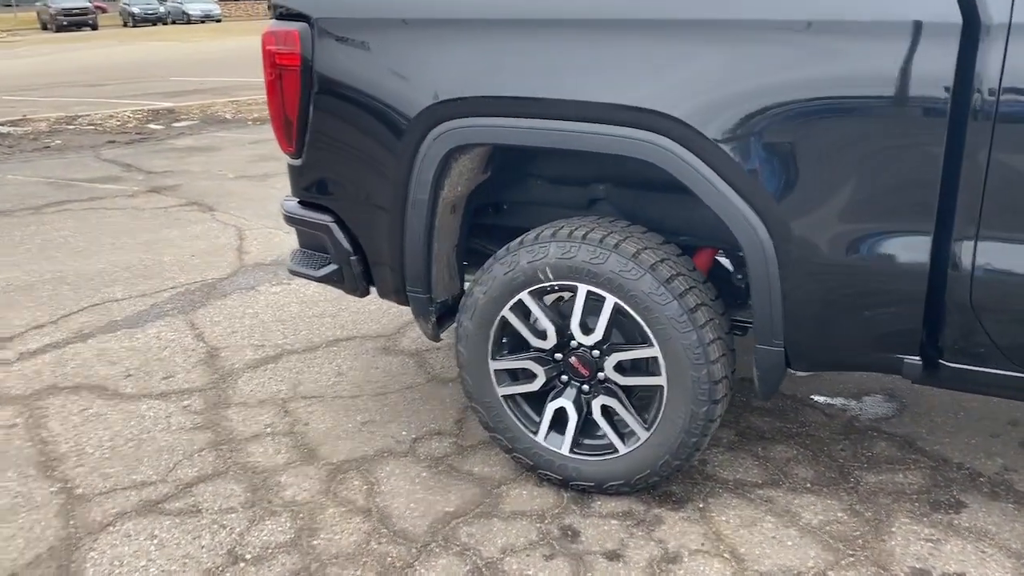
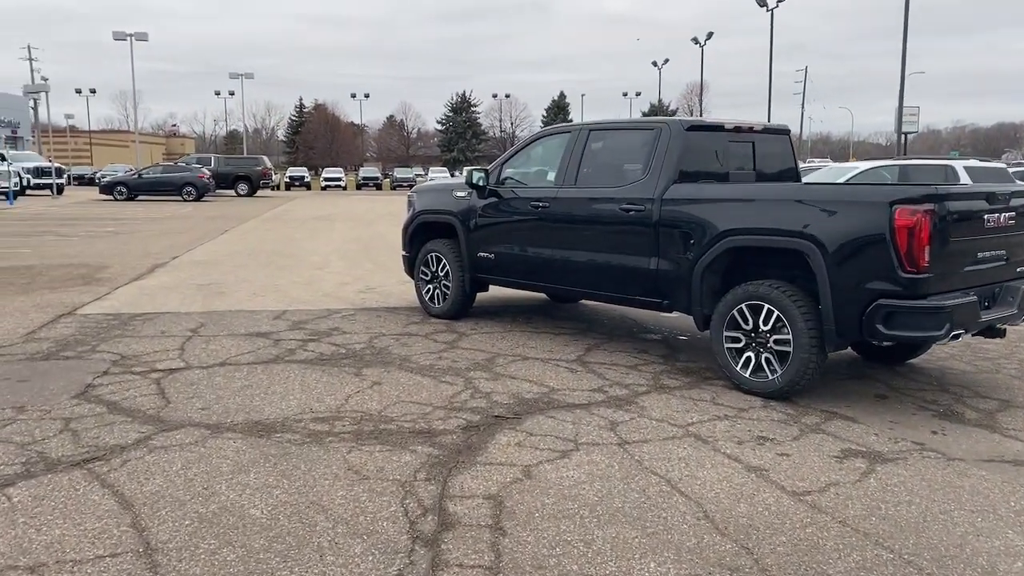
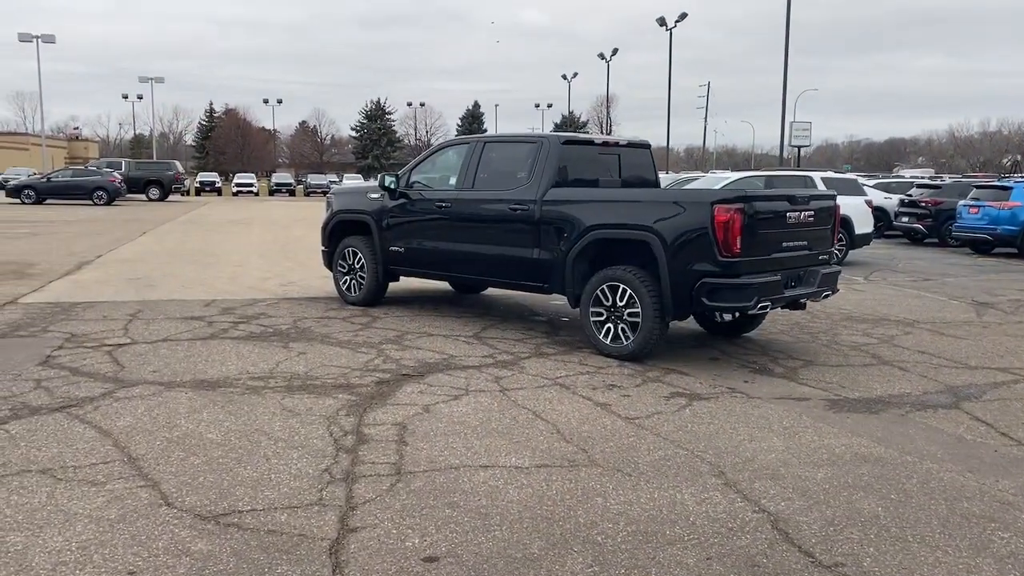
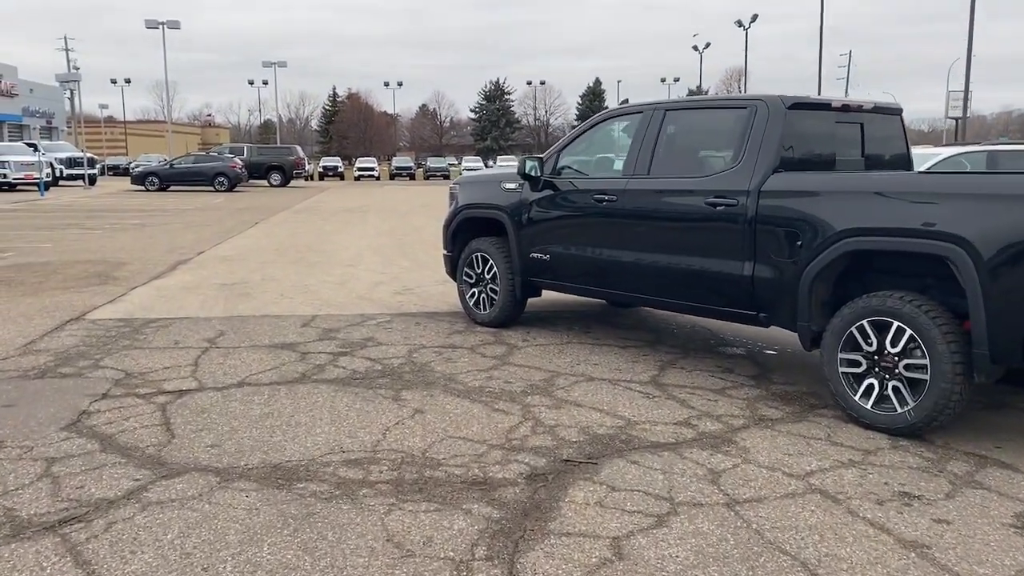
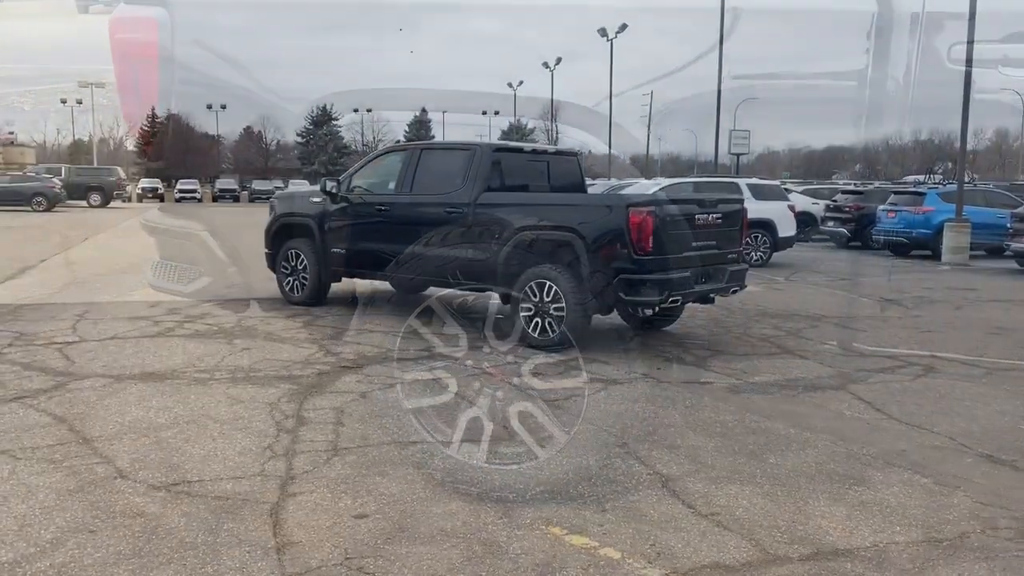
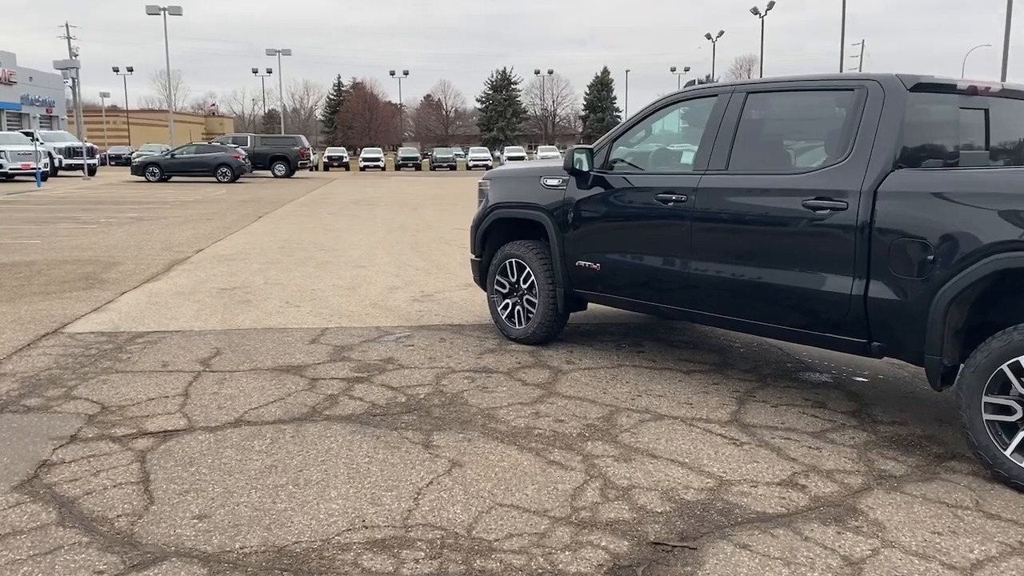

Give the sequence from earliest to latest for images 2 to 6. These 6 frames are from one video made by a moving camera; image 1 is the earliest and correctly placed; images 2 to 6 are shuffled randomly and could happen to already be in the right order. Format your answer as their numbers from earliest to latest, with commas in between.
5, 3, 2, 4, 6
